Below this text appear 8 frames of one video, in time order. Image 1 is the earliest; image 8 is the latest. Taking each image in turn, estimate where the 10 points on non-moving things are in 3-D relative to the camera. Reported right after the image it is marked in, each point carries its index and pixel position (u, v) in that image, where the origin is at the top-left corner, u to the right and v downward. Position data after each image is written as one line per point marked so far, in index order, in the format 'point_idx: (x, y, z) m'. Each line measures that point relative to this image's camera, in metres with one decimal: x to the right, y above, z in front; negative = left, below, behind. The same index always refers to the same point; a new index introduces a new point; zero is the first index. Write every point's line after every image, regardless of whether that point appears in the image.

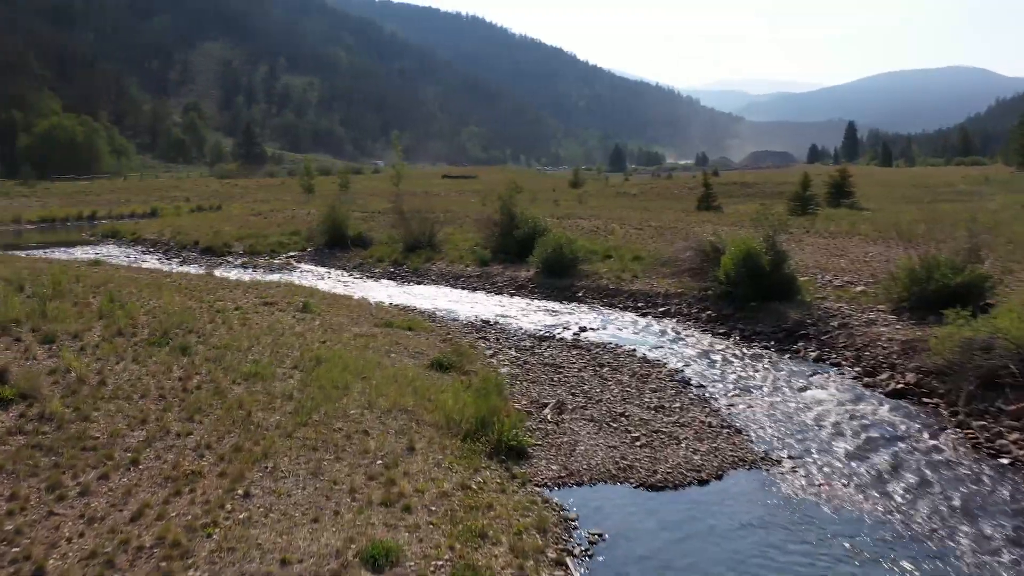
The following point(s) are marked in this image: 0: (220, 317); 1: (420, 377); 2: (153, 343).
0: (-6.8, -0.7, +19.1) m
1: (-1.7, -1.7, +15.4) m
2: (-6.8, -1.0, +15.5) m
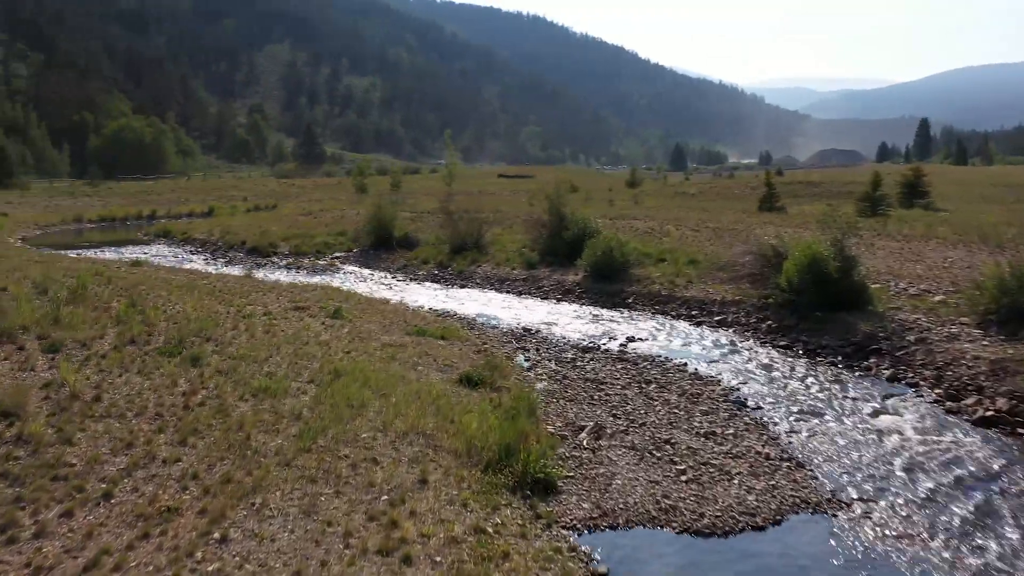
0: (-5.9, -0.8, +18.2) m
1: (-1.1, -1.8, +14.1) m
2: (-6.2, -1.2, +14.6) m
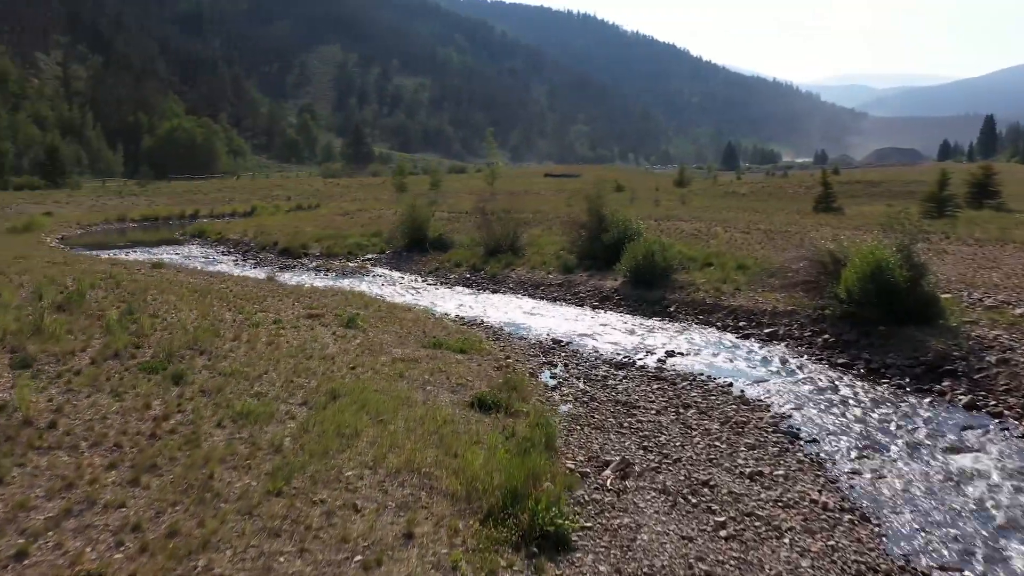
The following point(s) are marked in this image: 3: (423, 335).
0: (-5.4, -1.0, +16.8) m
1: (-0.9, -2.0, +12.5) m
2: (-5.9, -1.3, +13.2) m
3: (-2.0, -1.1, +18.5) m
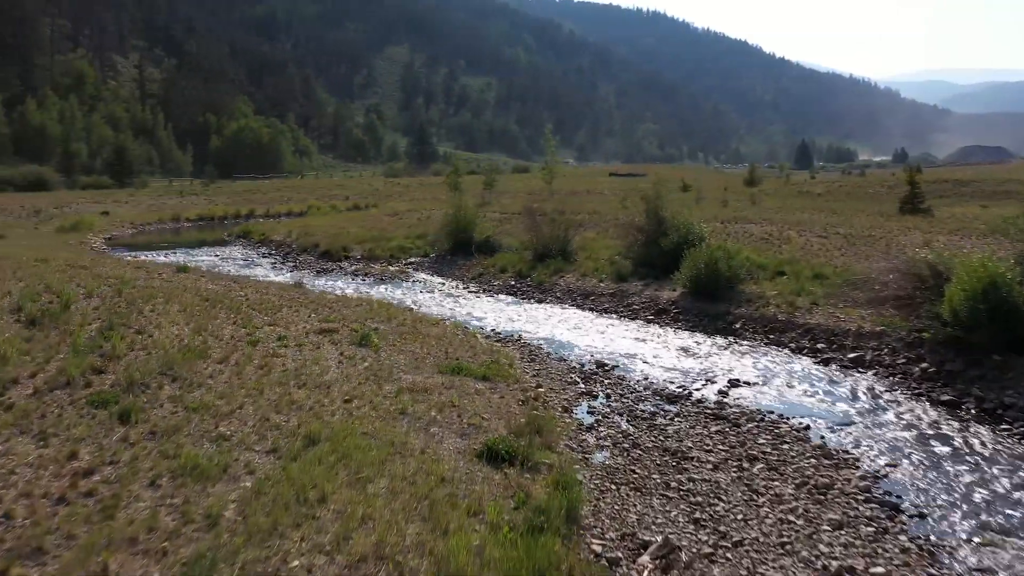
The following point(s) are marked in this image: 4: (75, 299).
0: (-4.9, -1.2, +14.6) m
1: (-0.7, -2.3, +9.9) m
2: (-5.7, -1.5, +11.1) m
3: (-1.3, -1.4, +16.1) m
4: (-9.4, -0.2, +17.7) m
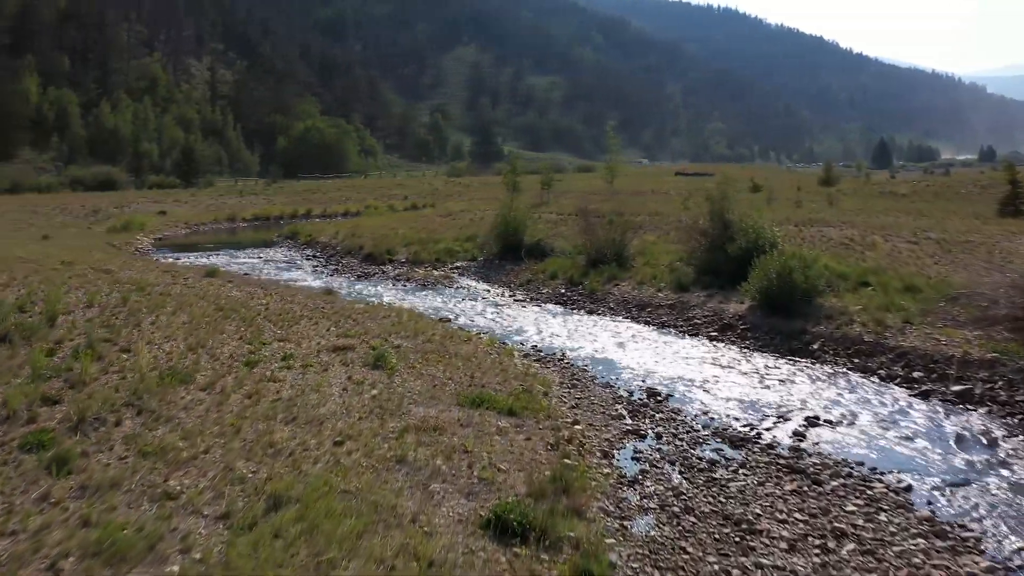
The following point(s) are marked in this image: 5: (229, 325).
0: (-4.4, -1.4, +12.7) m
1: (-0.6, -2.5, +7.7) m
2: (-5.4, -1.8, +9.3) m
3: (-0.7, -1.6, +13.8) m
4: (-8.6, -0.4, +16.1) m
5: (-5.9, -0.8, +17.2) m
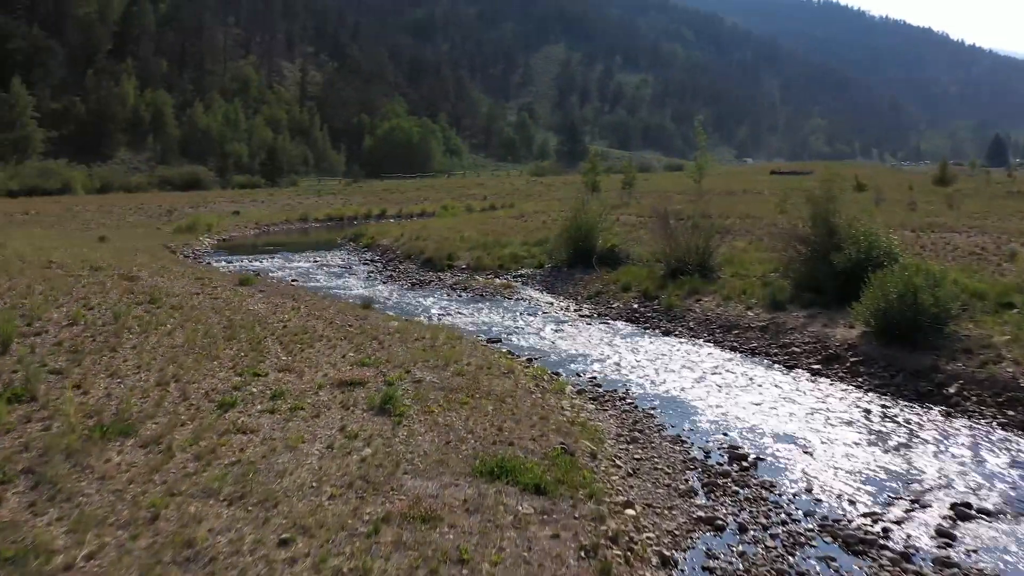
0: (-4.0, -1.8, +10.0) m
1: (-0.8, -2.9, +4.6) m
2: (-5.4, -2.1, +6.7) m
3: (-0.3, -2.0, +10.7) m
4: (-7.8, -0.7, +13.8) m
5: (-5.0, -1.1, +14.6) m
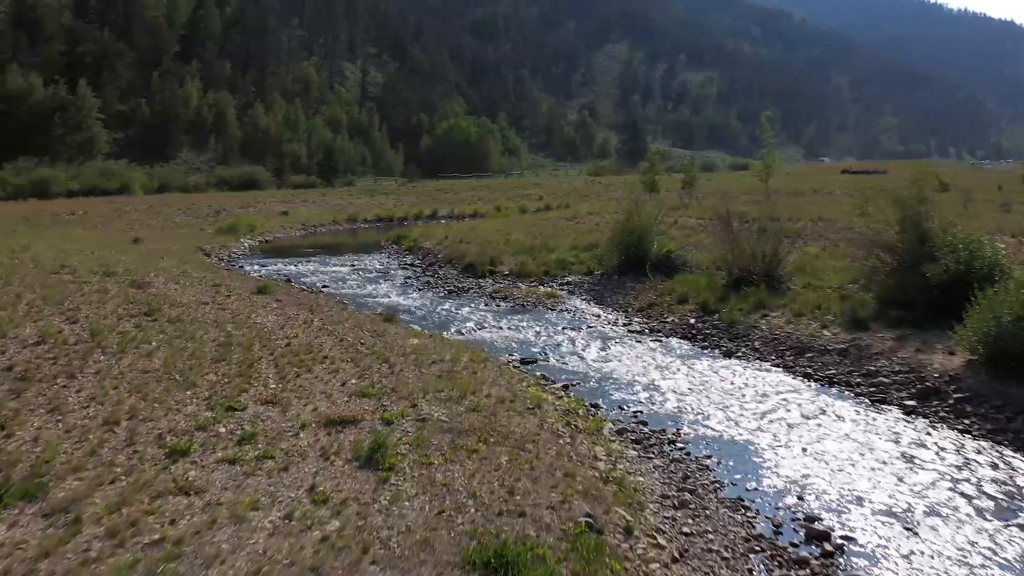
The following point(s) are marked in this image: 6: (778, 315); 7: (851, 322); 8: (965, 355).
0: (-3.9, -2.0, +8.0) m
1: (-1.1, -3.2, +2.4) m
2: (-5.6, -2.3, +4.8) m
3: (-0.1, -2.3, +8.4) m
4: (-7.5, -0.9, +12.0) m
5: (-4.6, -1.3, +12.6) m
6: (+6.3, -0.6, +19.3) m
7: (+7.3, -0.7, +17.8) m
8: (+8.1, -1.1, +14.6) m
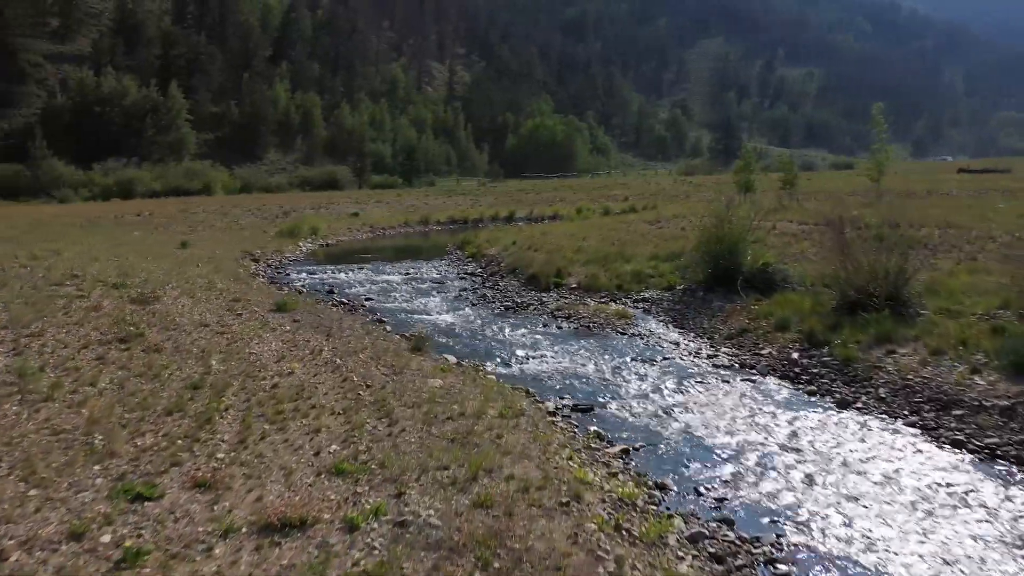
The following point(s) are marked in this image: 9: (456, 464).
0: (-4.1, -2.4, +4.9) m
1: (-1.9, -3.6, -1.0) m
2: (-6.1, -2.7, +1.9) m
3: (-0.3, -2.7, +4.9) m
4: (-7.1, -1.2, +9.3) m
5: (-4.2, -1.7, +9.6) m
6: (+7.3, -1.2, +15.1) m
7: (+8.2, -1.3, +13.4) m
8: (+8.6, -1.7, +10.2) m
9: (-0.6, -2.0, +9.4) m
